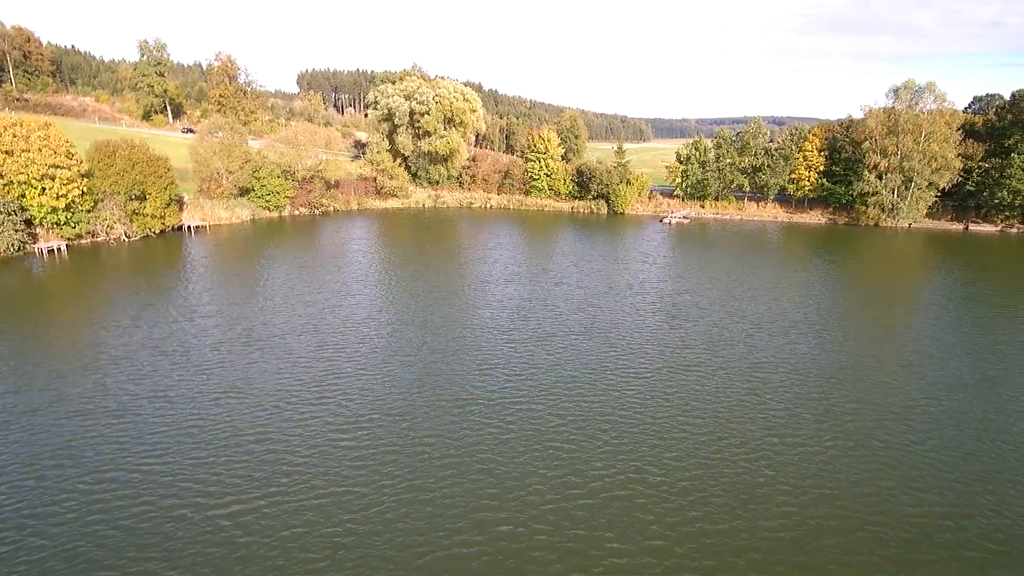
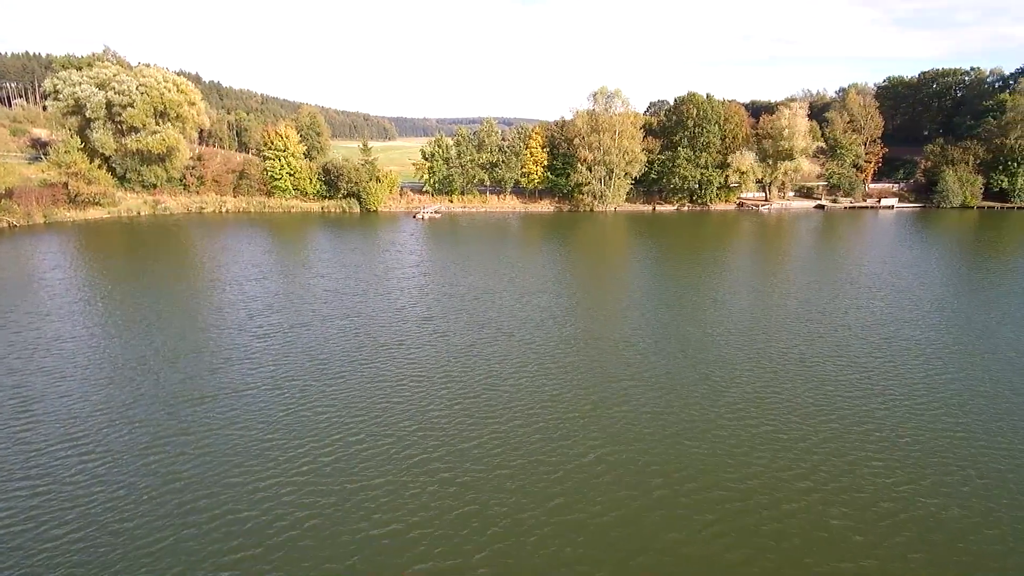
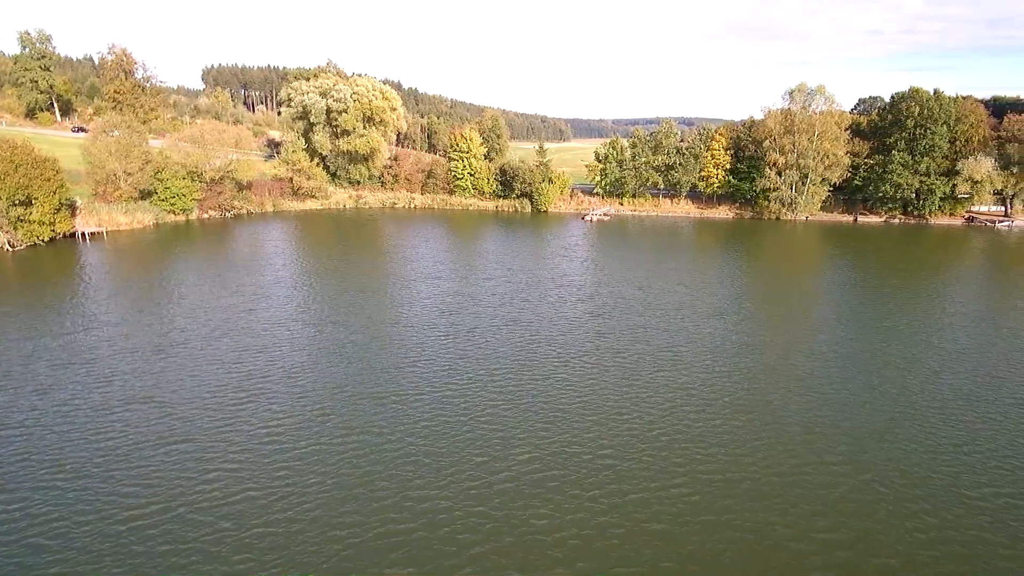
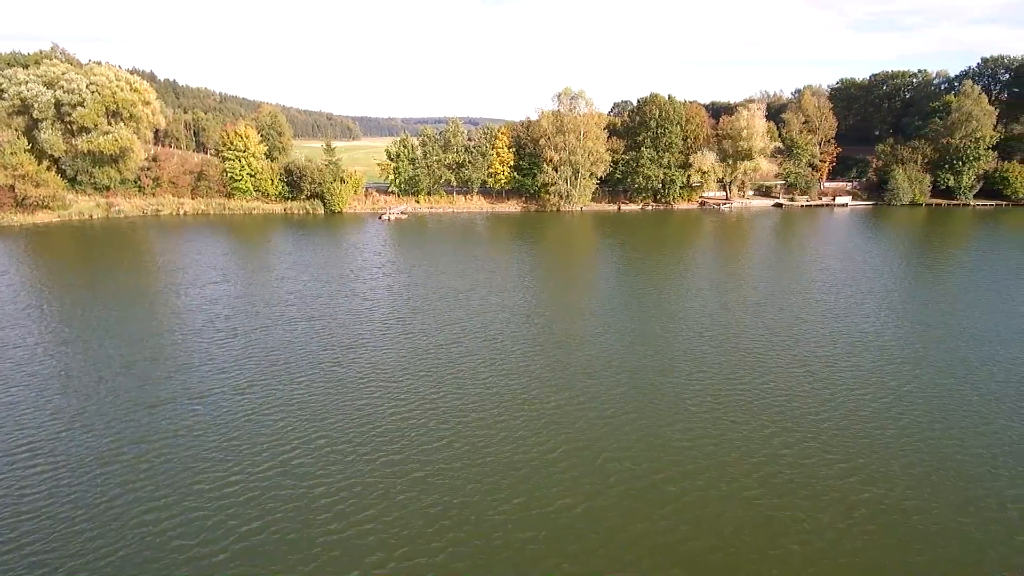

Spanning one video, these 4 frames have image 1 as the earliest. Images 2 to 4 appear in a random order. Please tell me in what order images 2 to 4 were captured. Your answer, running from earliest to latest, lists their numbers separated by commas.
3, 2, 4
